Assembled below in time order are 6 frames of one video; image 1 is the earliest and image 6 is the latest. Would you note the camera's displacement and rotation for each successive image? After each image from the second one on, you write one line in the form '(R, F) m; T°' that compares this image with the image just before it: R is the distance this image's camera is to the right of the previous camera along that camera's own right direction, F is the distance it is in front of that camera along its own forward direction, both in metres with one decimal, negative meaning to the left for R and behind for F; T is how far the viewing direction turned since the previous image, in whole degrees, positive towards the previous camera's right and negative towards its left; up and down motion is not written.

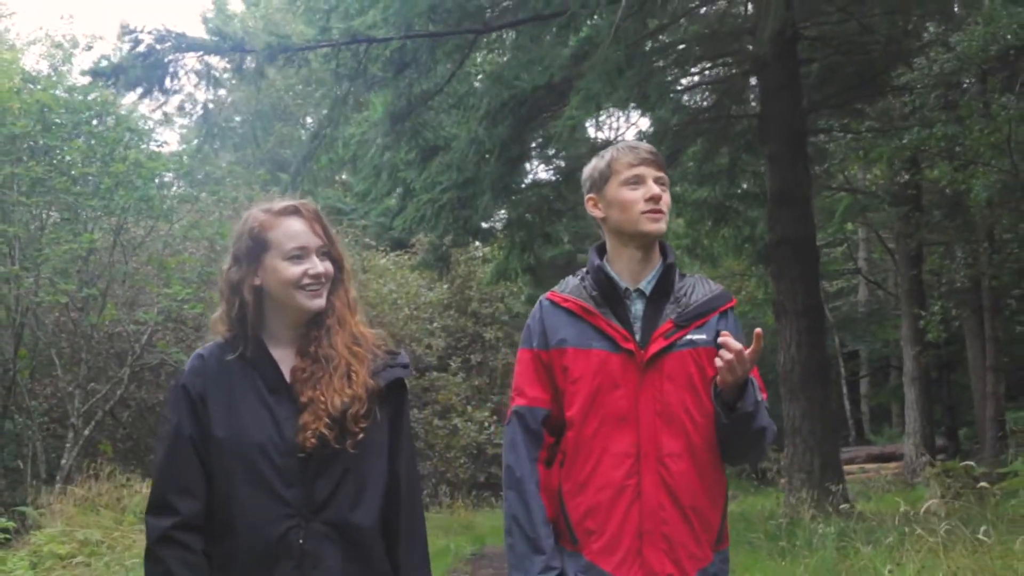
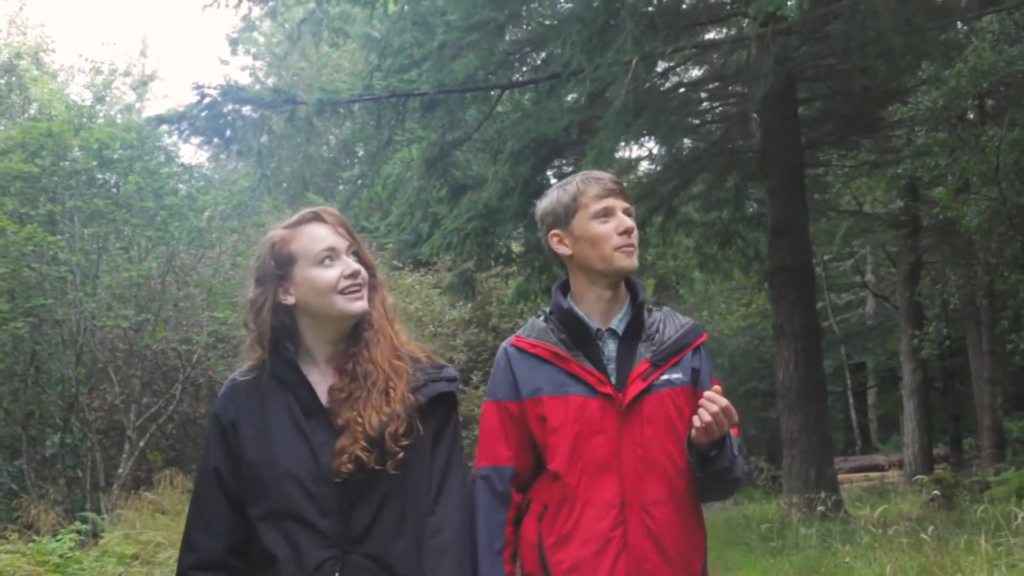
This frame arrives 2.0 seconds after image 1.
(0.0, -0.7) m; -1°
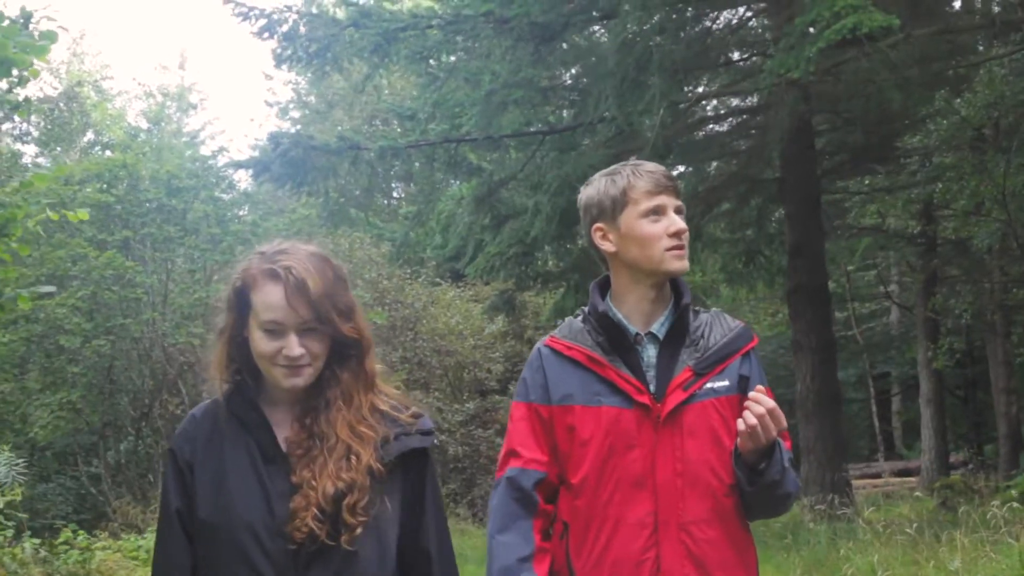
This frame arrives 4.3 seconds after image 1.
(-0.1, -0.8) m; -2°
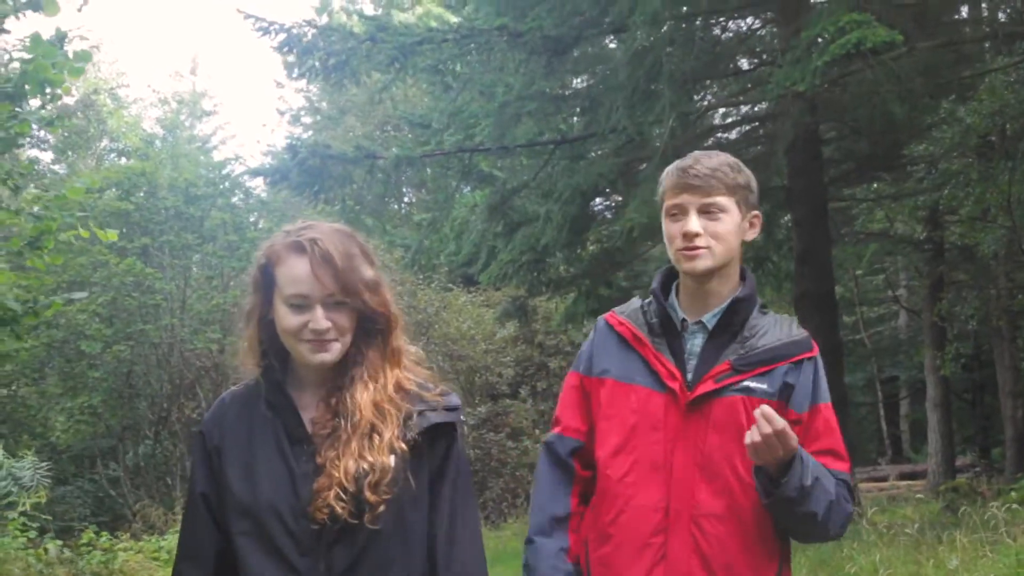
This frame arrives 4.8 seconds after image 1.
(0.0, -0.2) m; 0°
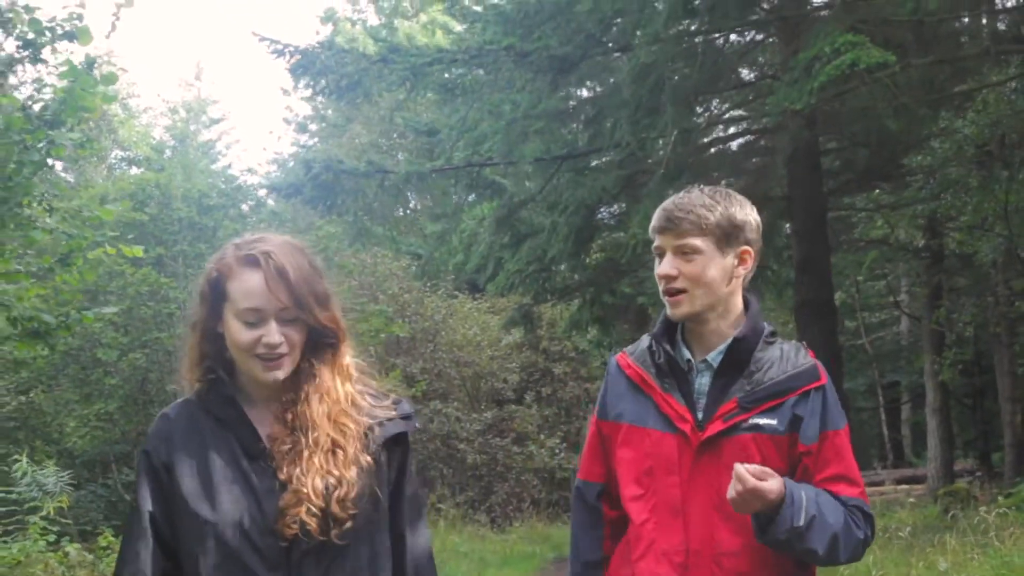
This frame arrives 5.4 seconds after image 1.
(0.0, -0.2) m; 0°
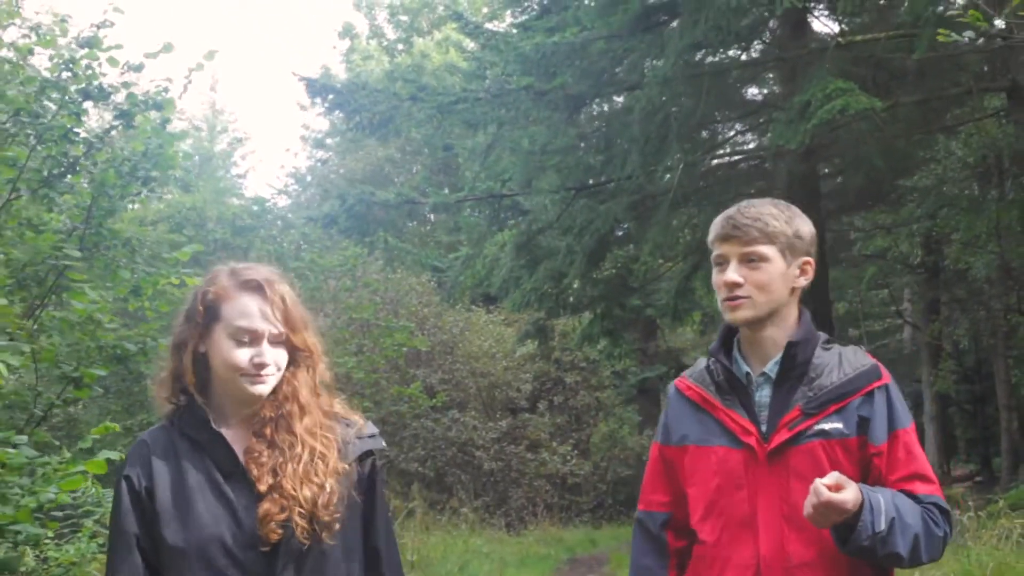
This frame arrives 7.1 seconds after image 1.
(-0.1, -0.7) m; 0°
